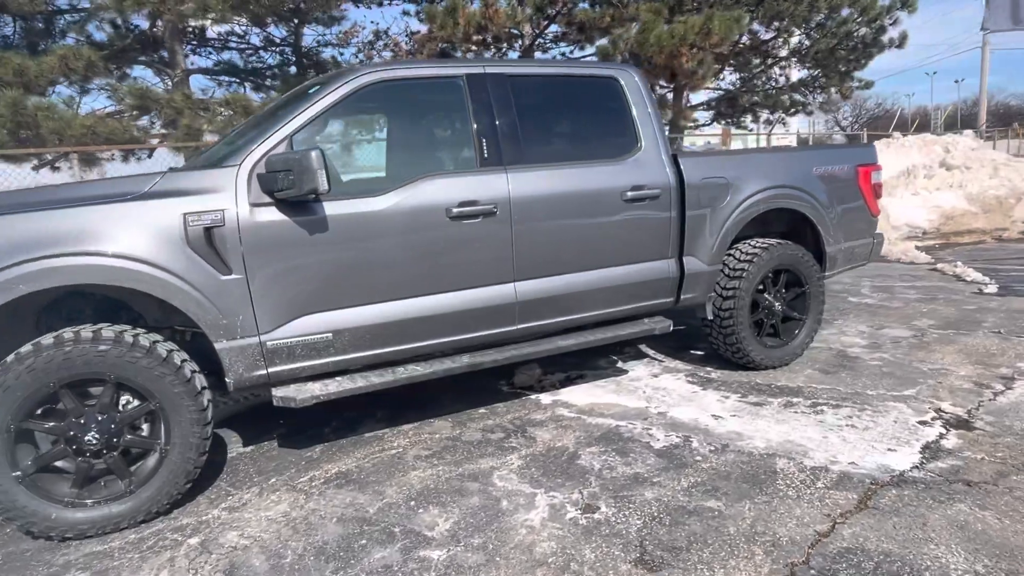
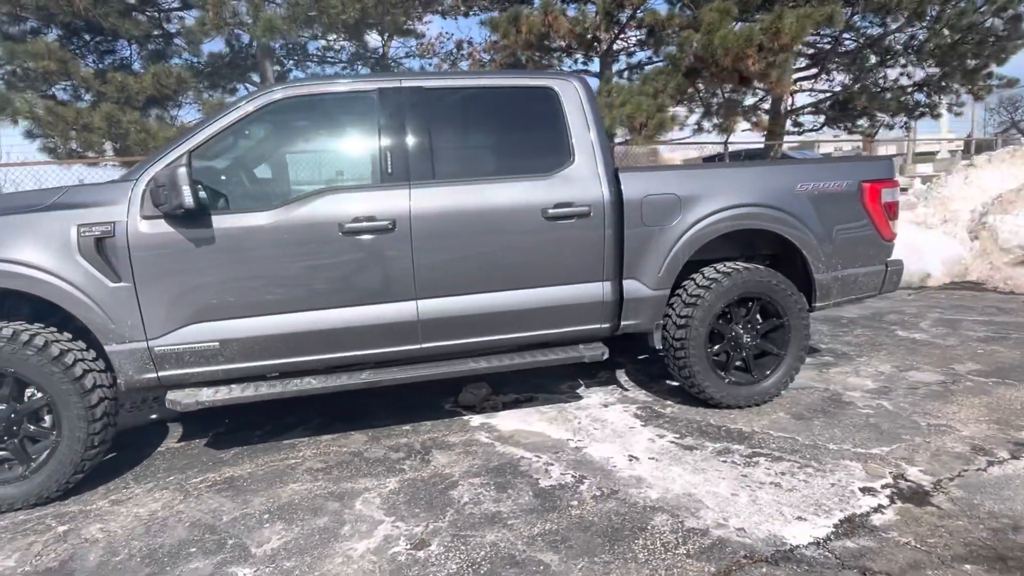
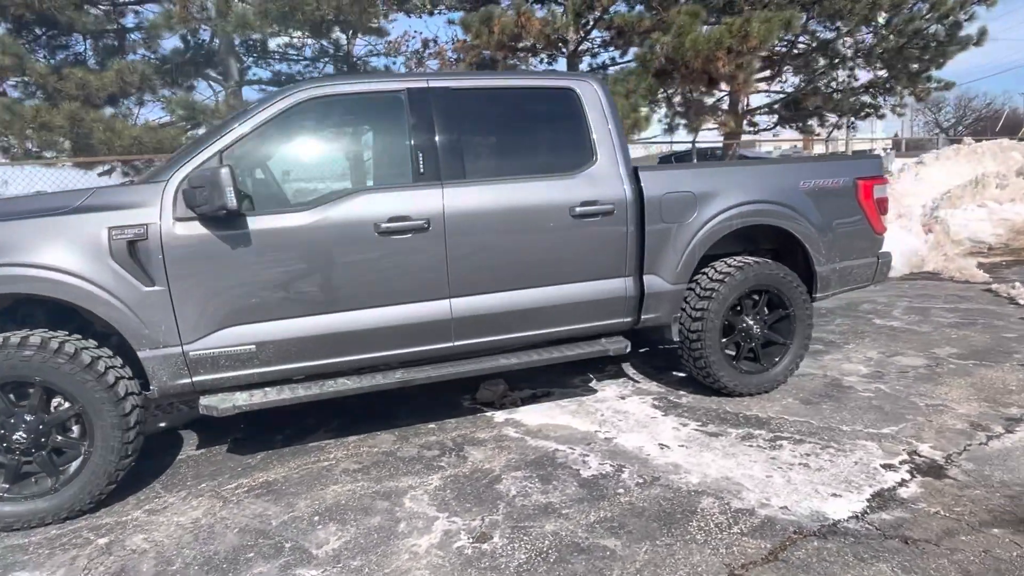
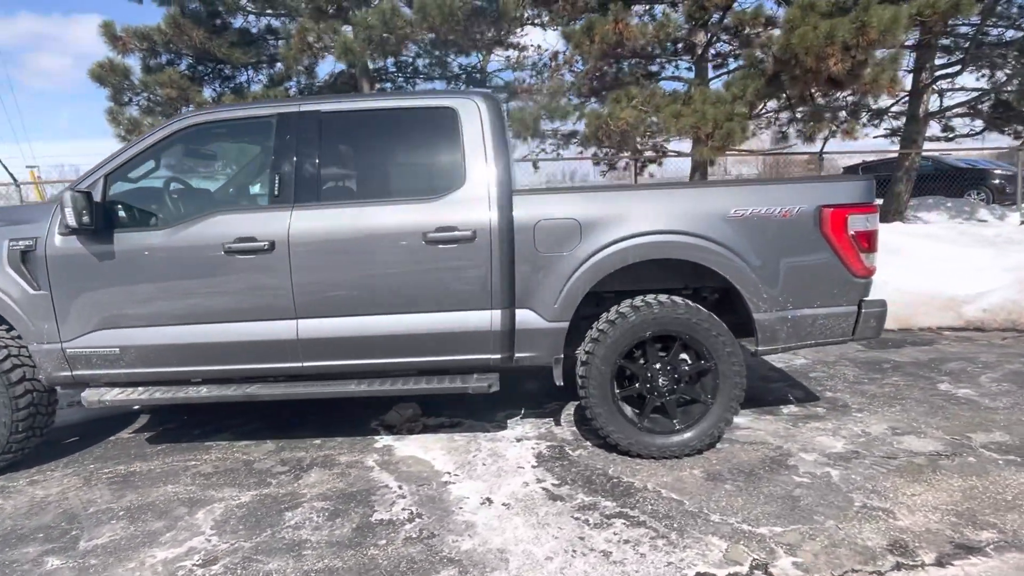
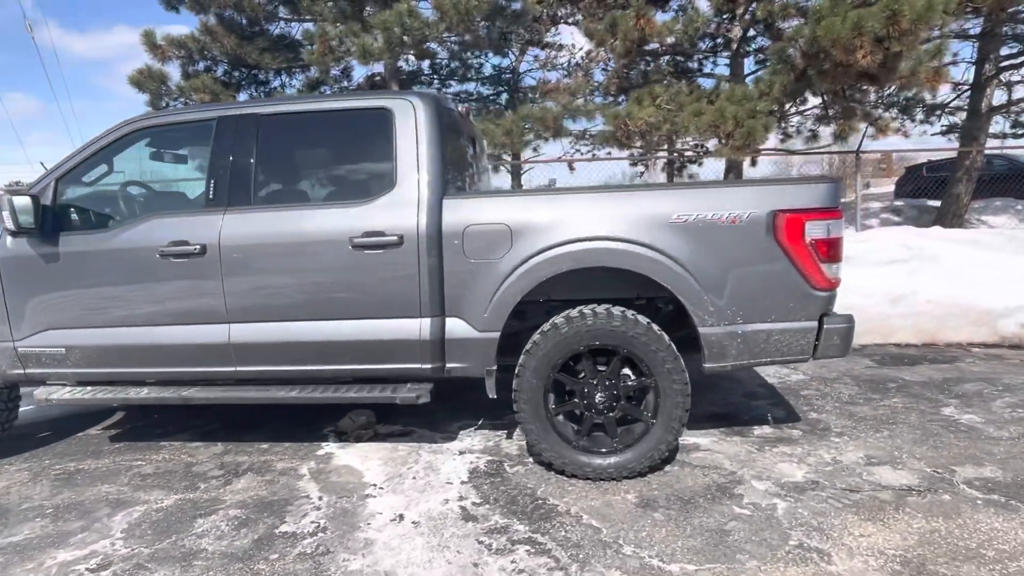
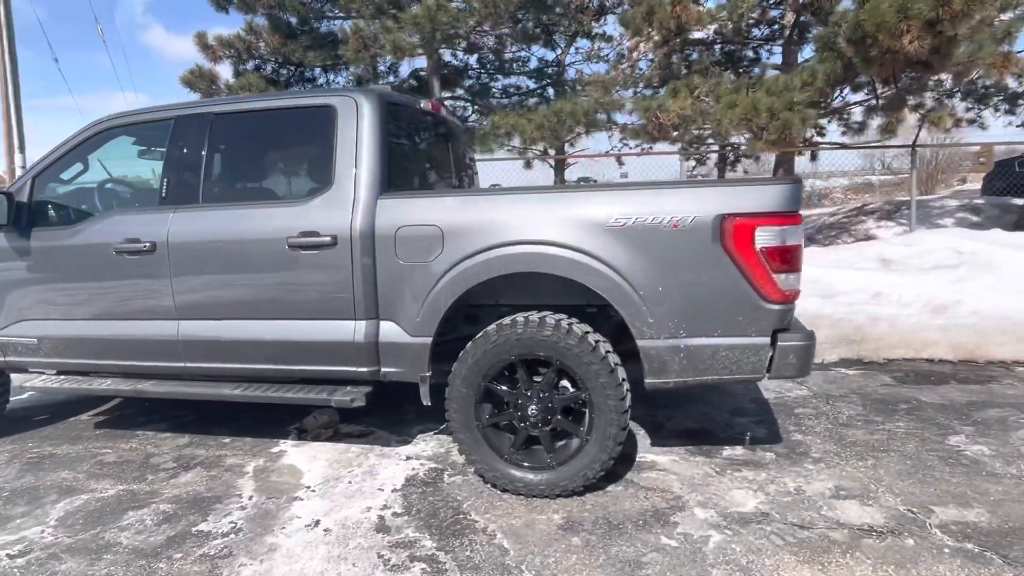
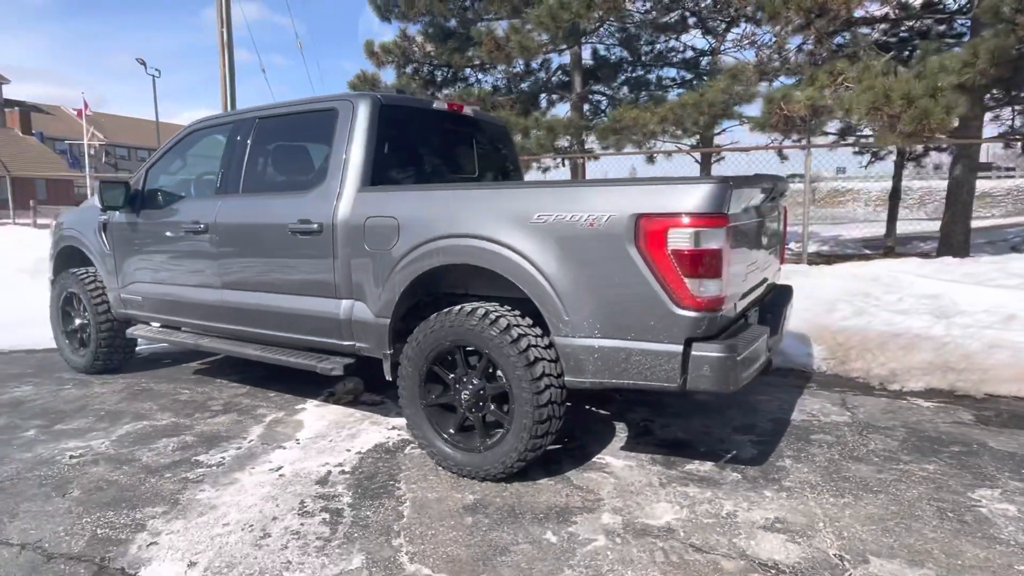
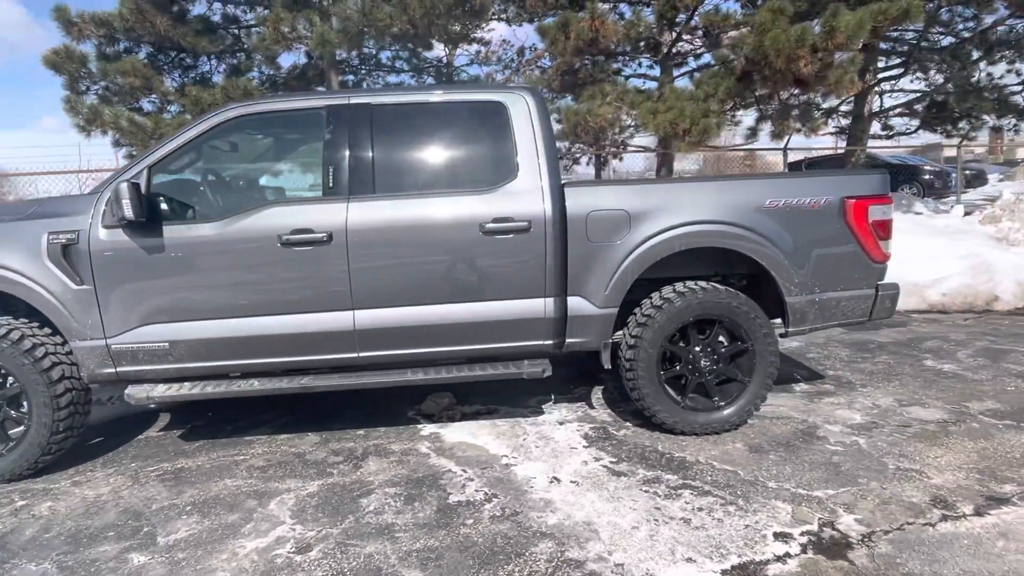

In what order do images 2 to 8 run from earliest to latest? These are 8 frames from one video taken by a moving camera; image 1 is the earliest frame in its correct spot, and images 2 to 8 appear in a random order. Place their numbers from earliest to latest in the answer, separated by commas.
3, 2, 8, 4, 5, 6, 7
